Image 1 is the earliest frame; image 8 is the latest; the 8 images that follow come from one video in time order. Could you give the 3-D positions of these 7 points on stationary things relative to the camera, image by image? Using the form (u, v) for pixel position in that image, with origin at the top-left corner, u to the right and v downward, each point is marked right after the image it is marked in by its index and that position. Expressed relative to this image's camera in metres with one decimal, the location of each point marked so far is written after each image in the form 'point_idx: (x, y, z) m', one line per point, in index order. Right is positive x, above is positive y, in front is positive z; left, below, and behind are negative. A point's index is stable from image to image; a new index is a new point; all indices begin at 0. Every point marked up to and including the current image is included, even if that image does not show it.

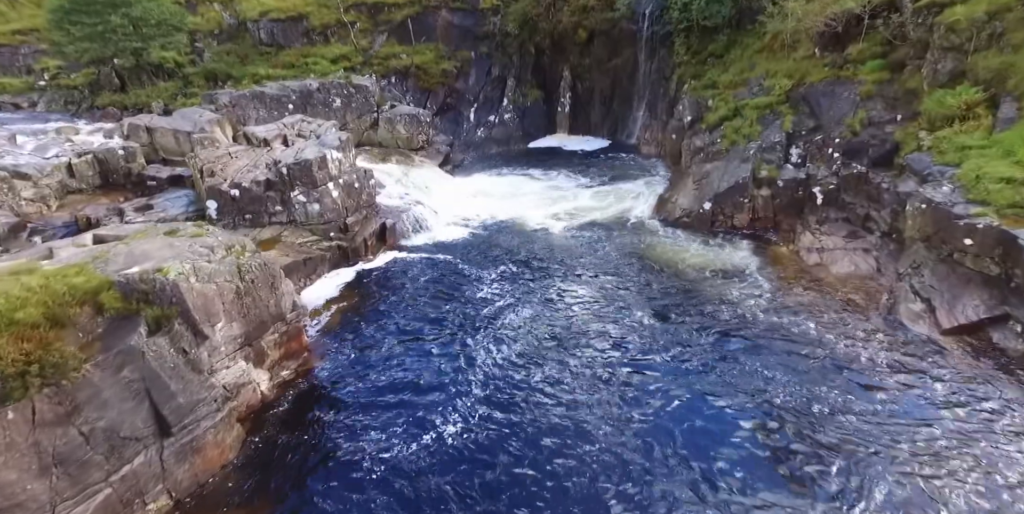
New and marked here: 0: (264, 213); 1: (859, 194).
0: (-8.6, +1.5, +18.5) m
1: (+10.7, +2.0, +16.6) m
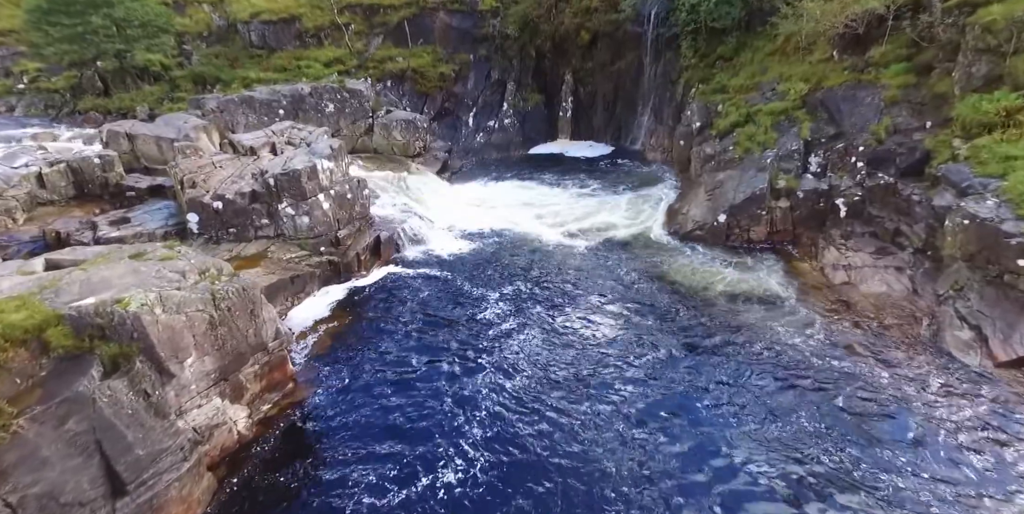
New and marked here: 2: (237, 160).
0: (-8.5, +1.0, +17.3) m
1: (+10.8, +1.5, +15.5) m
2: (-9.8, +3.4, +19.0) m
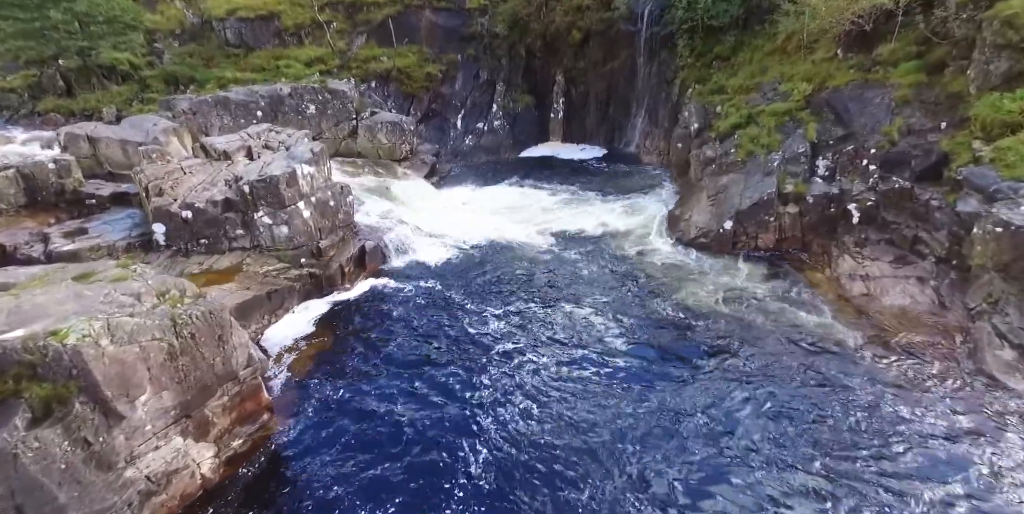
0: (-8.7, +0.6, +16.0) m
1: (+10.7, +1.2, +14.6) m
2: (-10.0, +3.0, +17.6) m
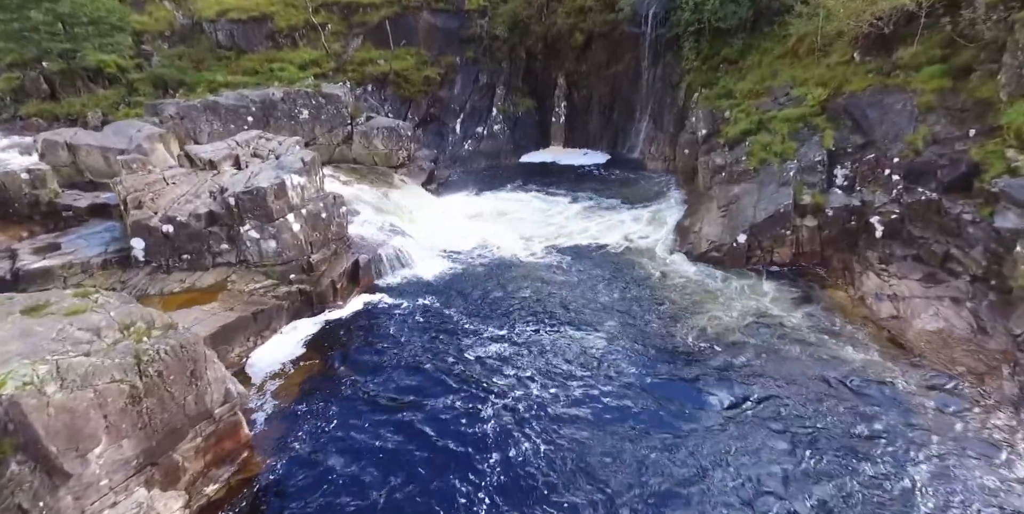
0: (-8.6, +0.1, +15.1) m
1: (+10.7, +0.8, +13.7) m
2: (-9.9, +2.5, +16.7) m
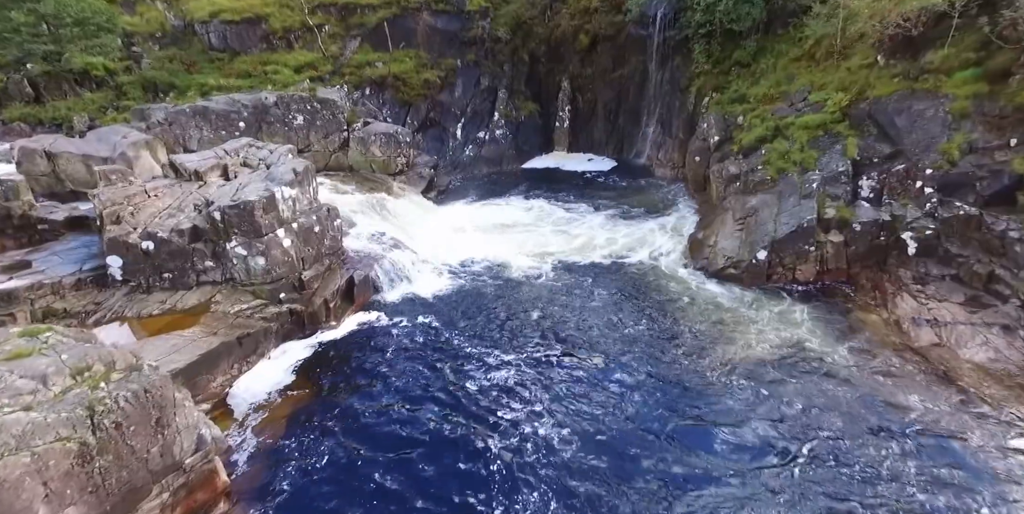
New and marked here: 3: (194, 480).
0: (-8.5, -0.4, +14.0) m
1: (+10.9, +0.3, +12.7) m
2: (-9.8, +2.1, +15.7) m
3: (-4.8, -3.4, +8.1) m
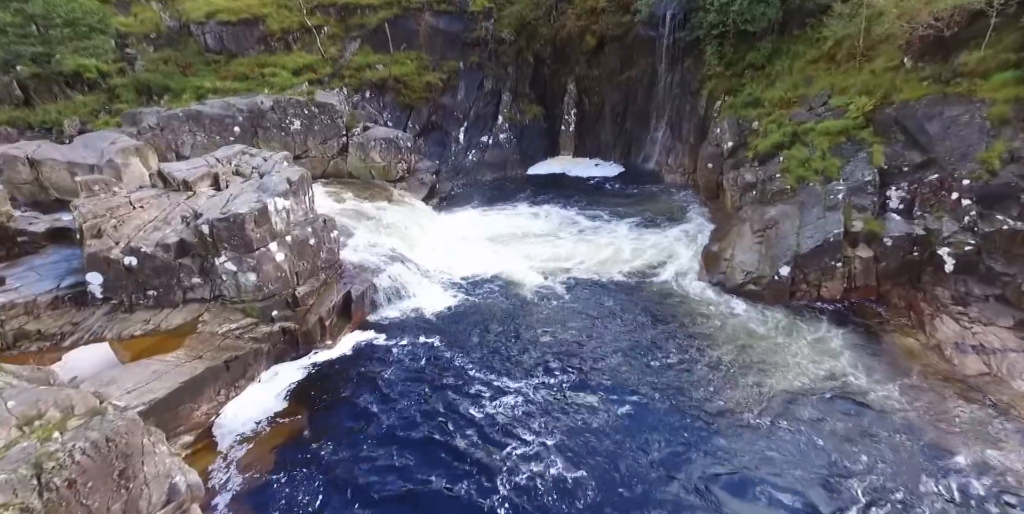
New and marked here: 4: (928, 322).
0: (-8.3, -0.8, +13.2) m
1: (+11.1, -0.1, +11.8) m
2: (-9.6, +1.7, +14.8) m
3: (-4.7, -3.8, +7.2) m
4: (+9.6, -1.5, +12.5) m
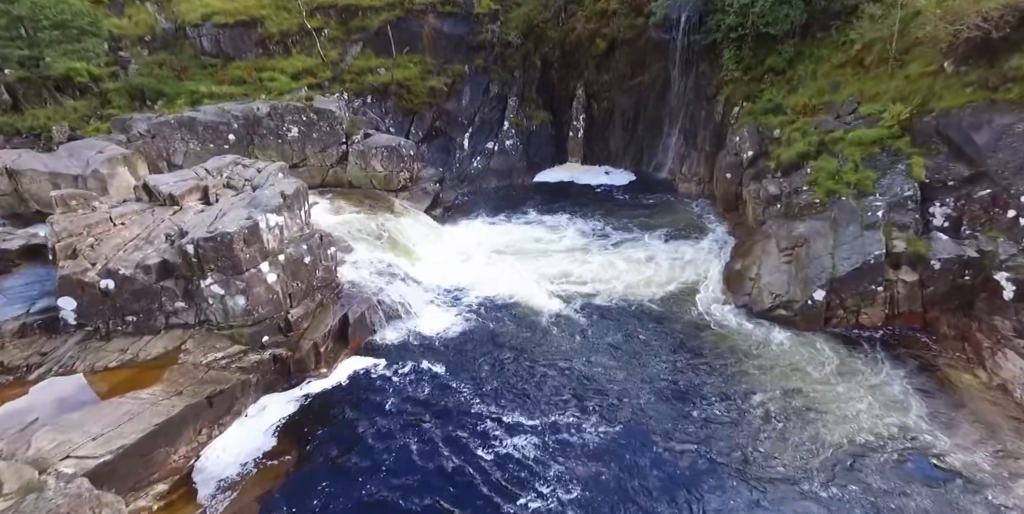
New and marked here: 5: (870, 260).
0: (-8.0, -1.3, +12.1) m
1: (+11.3, -0.6, +10.6) m
2: (-9.3, +1.2, +13.7) m
3: (-4.4, -4.3, +6.1) m
4: (+9.9, -2.0, +11.3) m
5: (+8.6, 0.0, +12.9) m
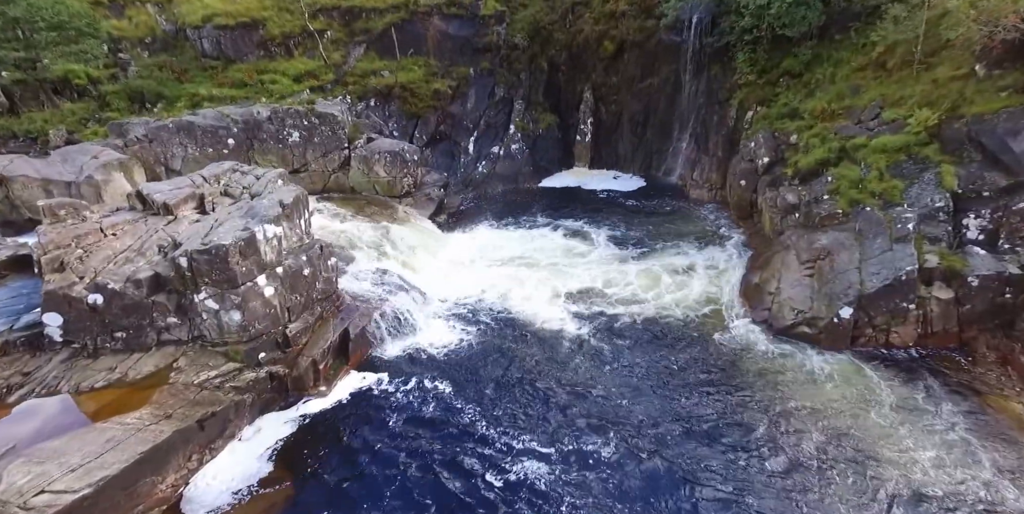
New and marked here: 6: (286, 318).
0: (-7.8, -1.5, +11.4) m
1: (+11.5, -1.0, +9.8) m
2: (-9.1, +0.9, +13.1) m
3: (-4.3, -4.5, +5.4) m
4: (+10.1, -2.3, +10.5) m
5: (+8.9, -0.3, +12.2) m
6: (-5.3, -1.5, +12.4) m
